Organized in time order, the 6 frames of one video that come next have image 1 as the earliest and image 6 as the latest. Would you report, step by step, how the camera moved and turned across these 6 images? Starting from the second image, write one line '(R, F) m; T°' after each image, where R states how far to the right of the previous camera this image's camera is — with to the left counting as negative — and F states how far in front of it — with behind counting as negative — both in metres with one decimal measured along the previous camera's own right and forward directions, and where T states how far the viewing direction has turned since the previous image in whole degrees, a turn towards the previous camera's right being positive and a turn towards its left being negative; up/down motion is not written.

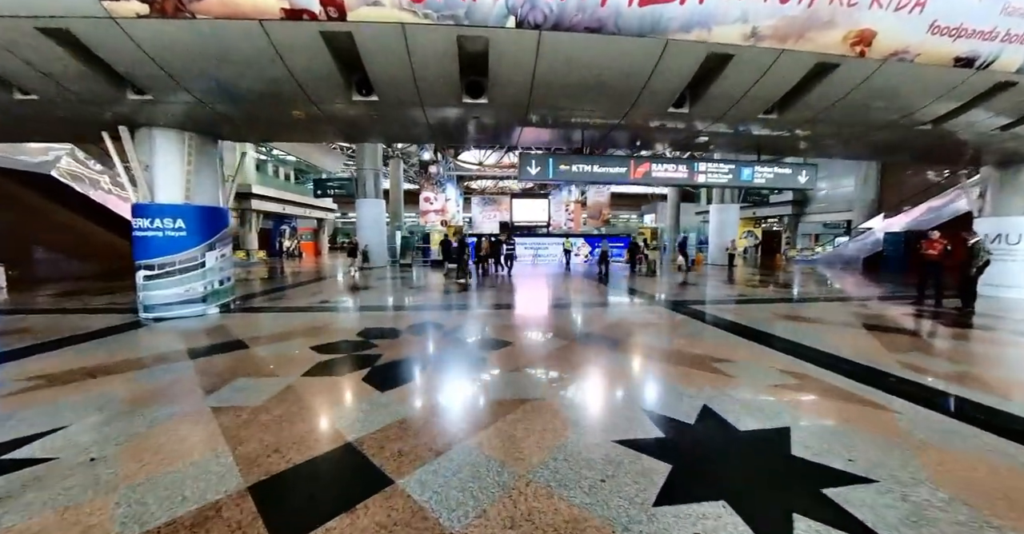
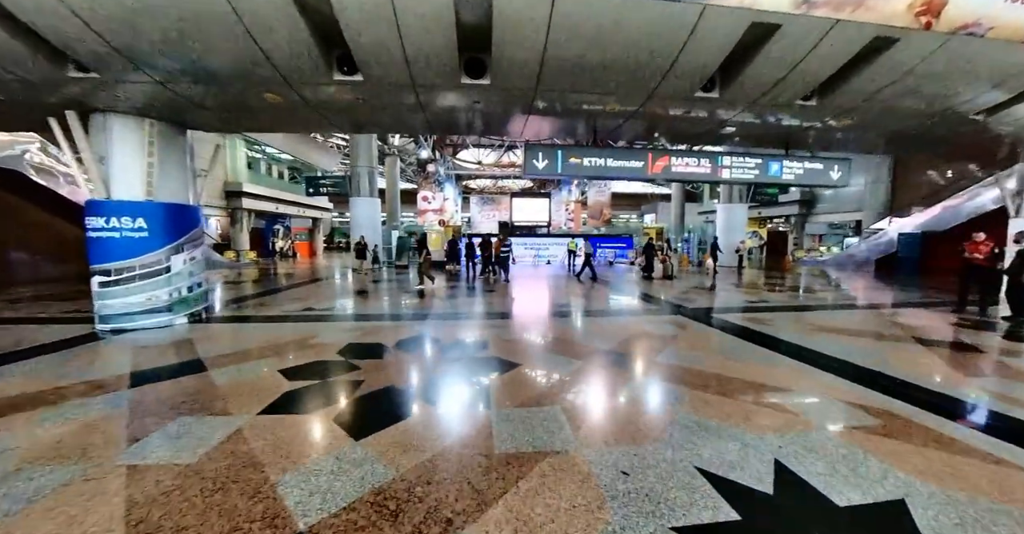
(-0.1, +0.7) m; 0°
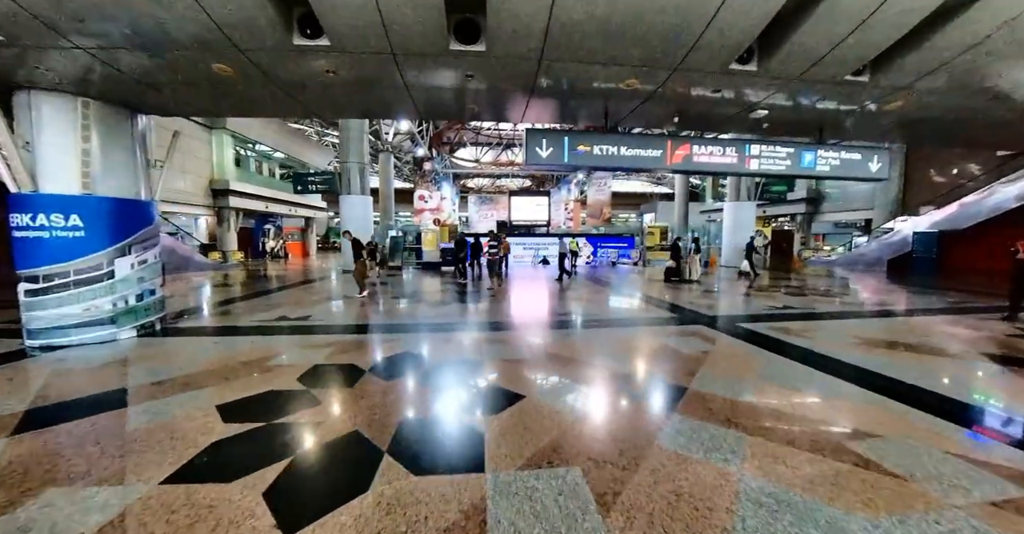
(0.0, +0.8) m; 0°
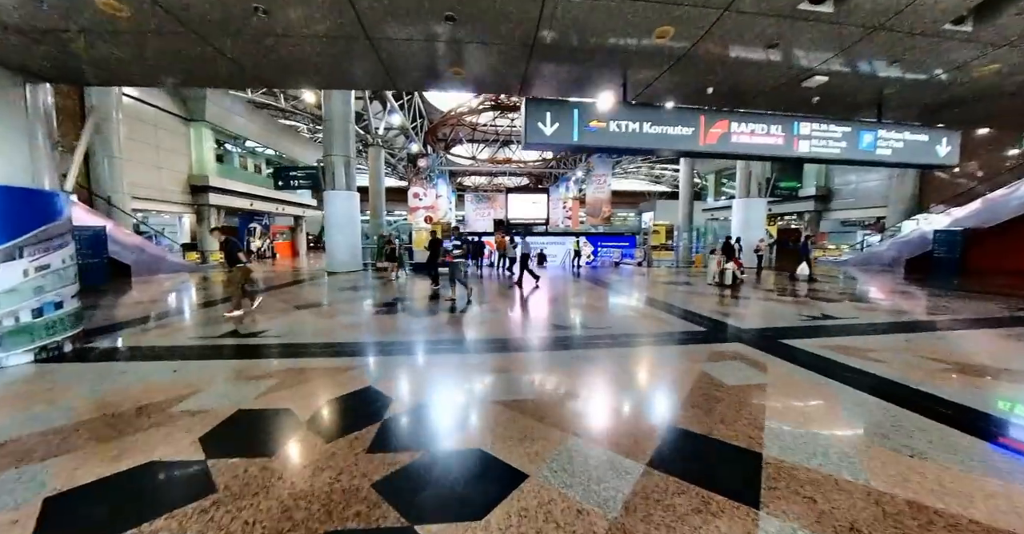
(0.0, +1.0) m; 0°
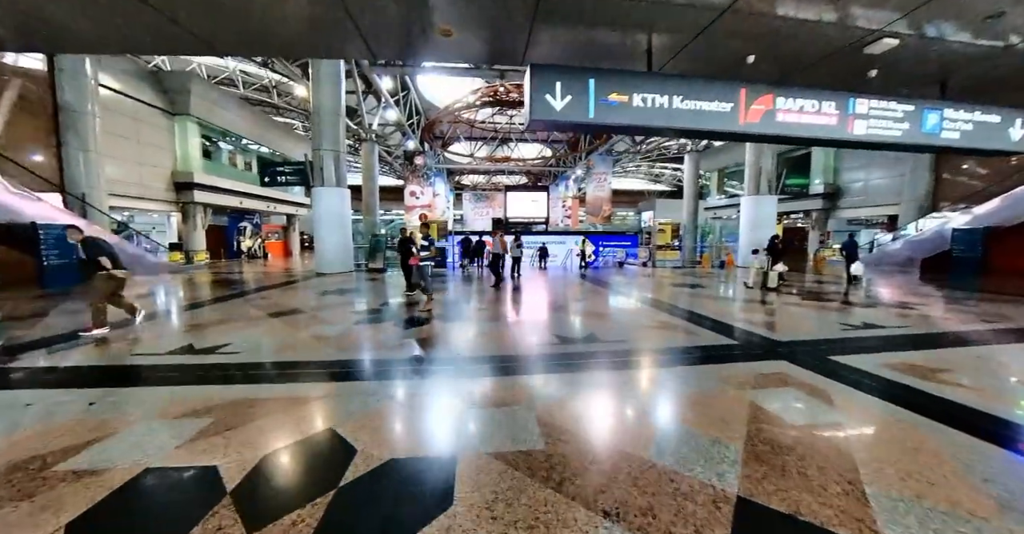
(0.0, +0.7) m; 0°
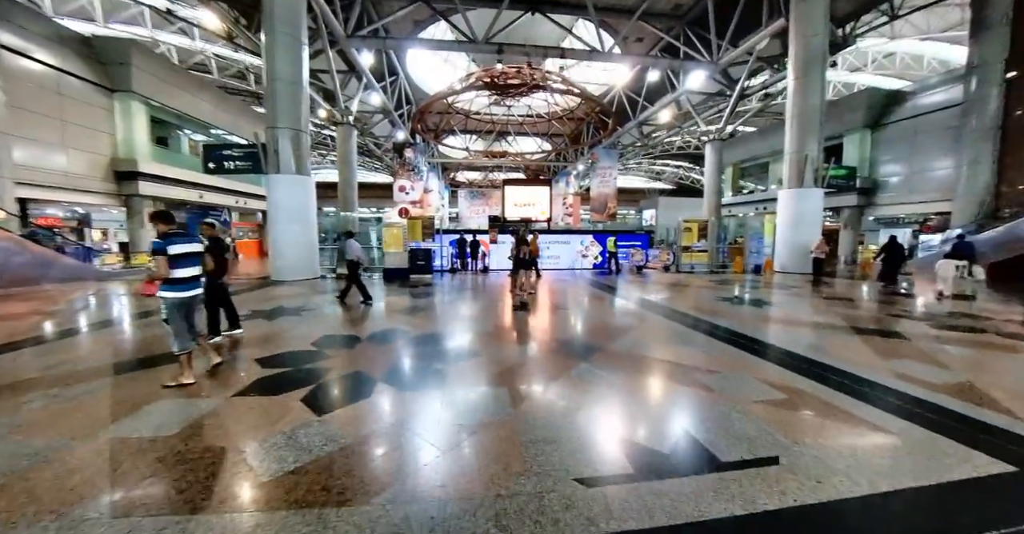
(-0.1, +2.4) m; +1°
